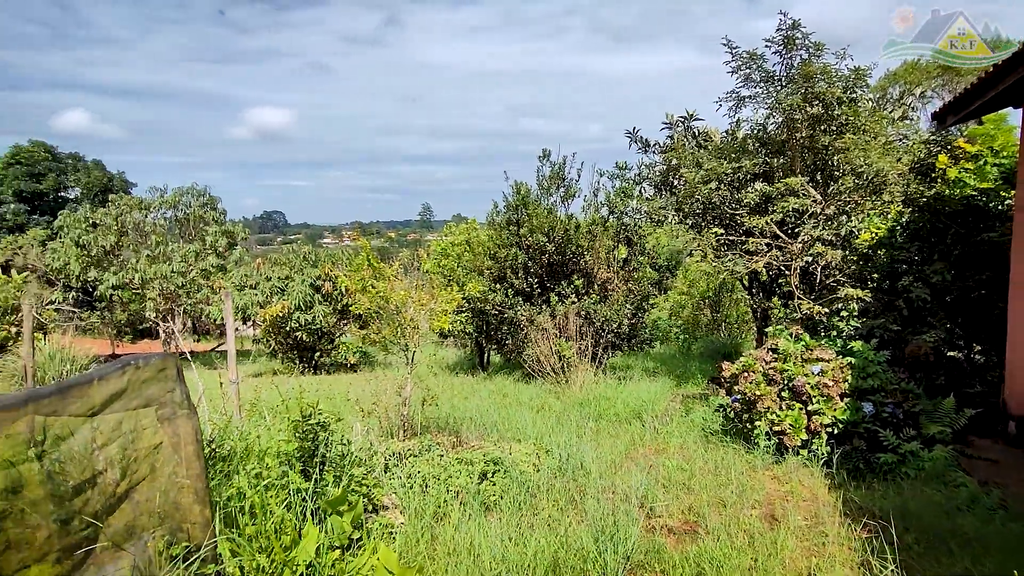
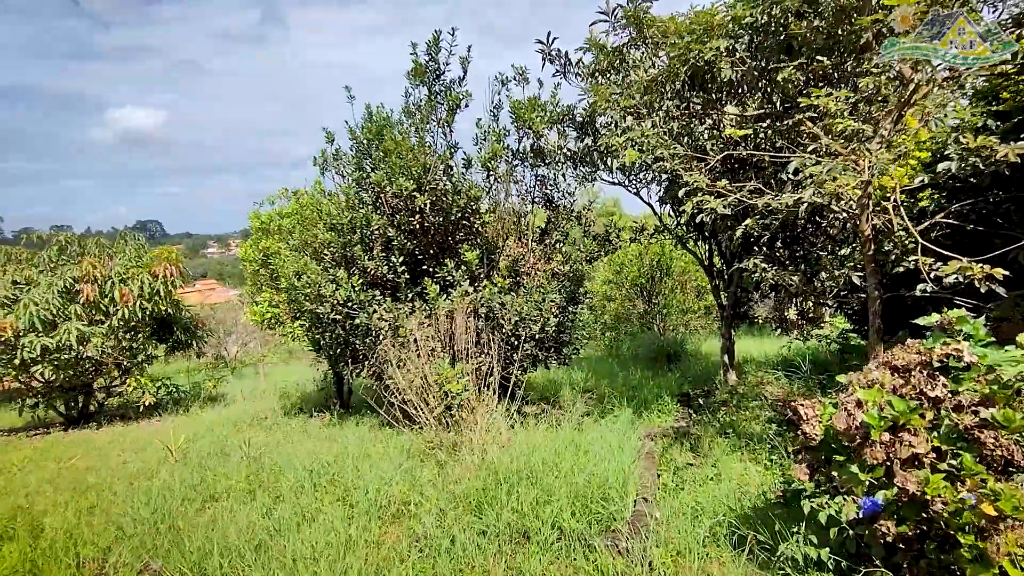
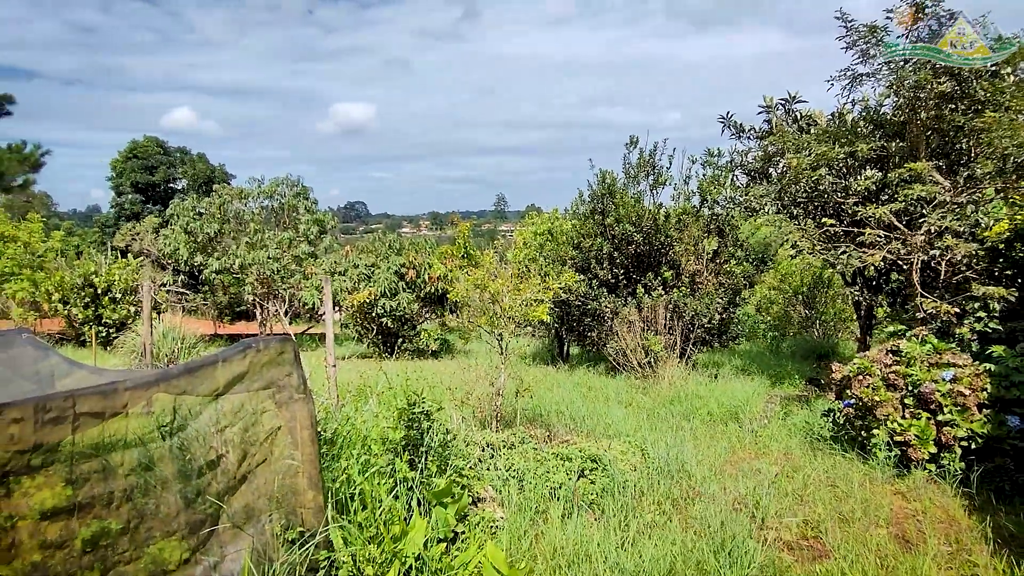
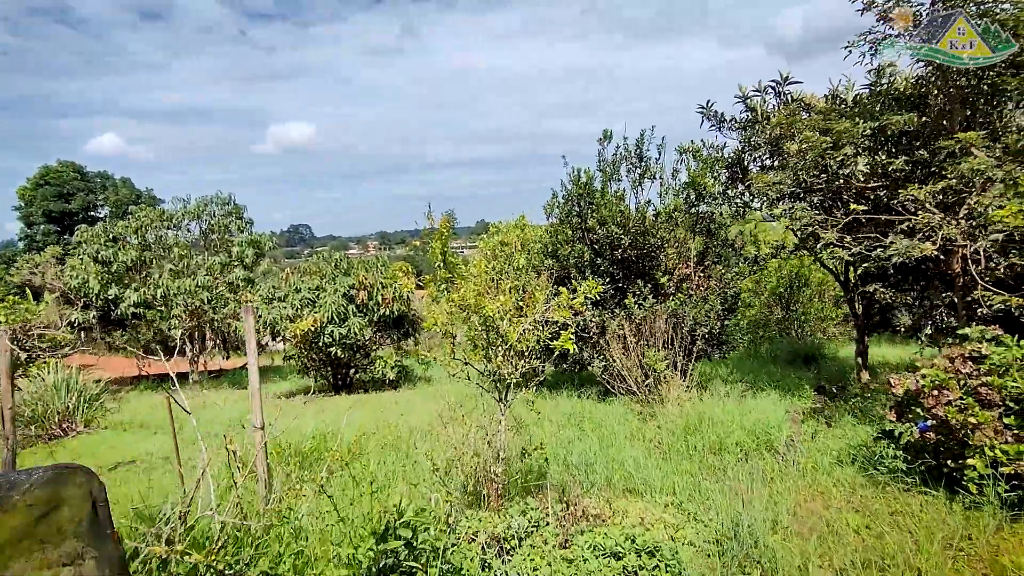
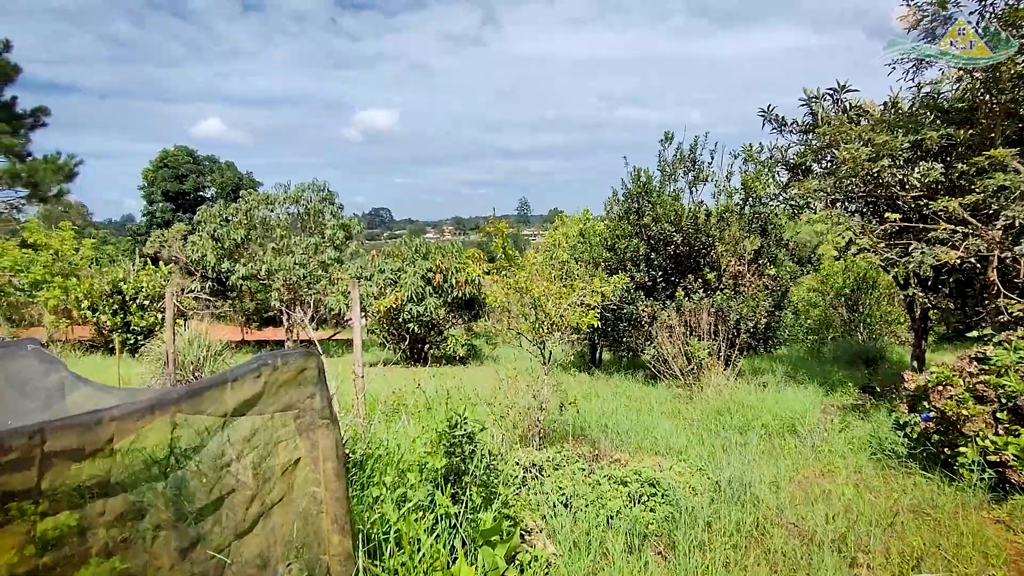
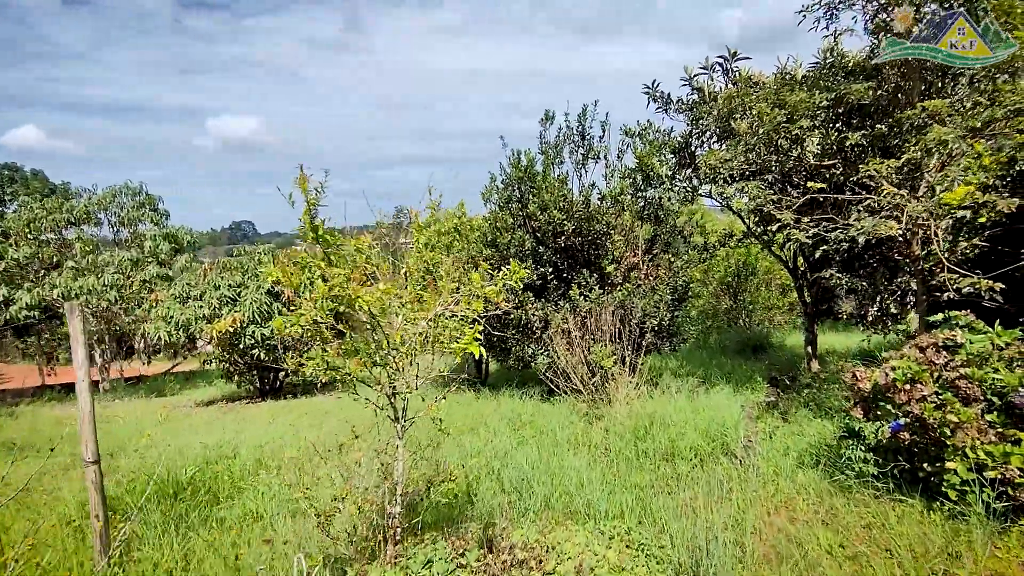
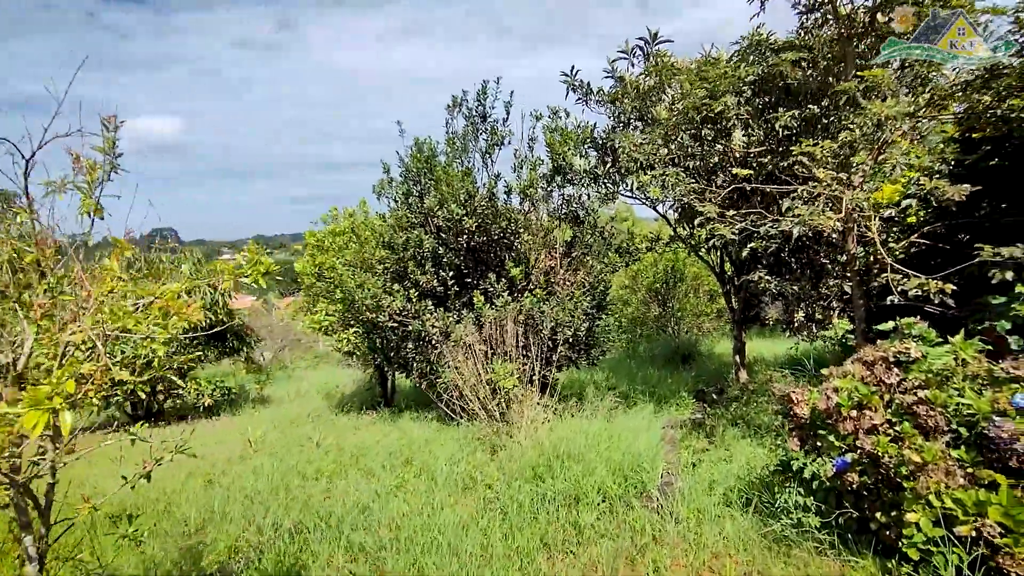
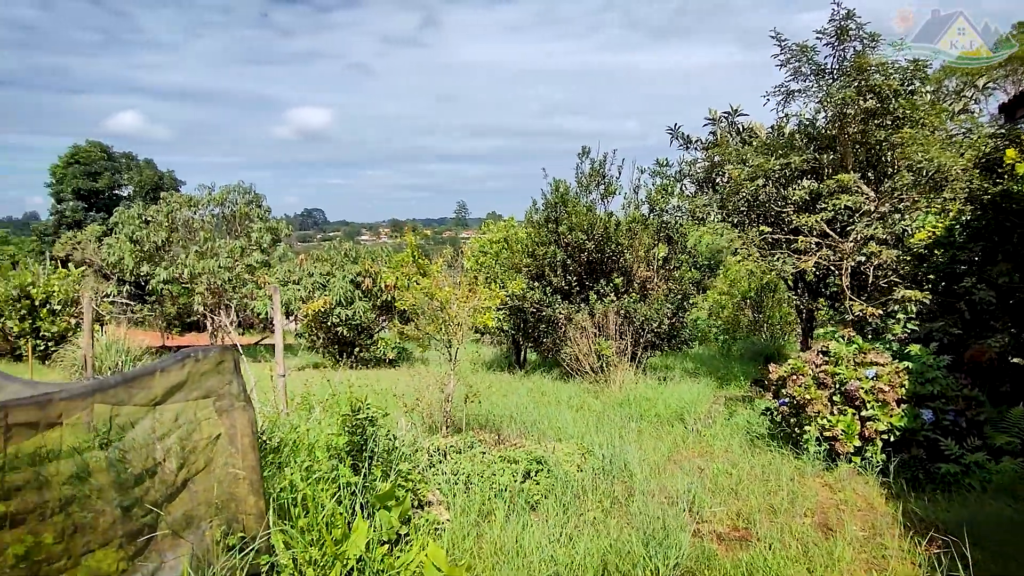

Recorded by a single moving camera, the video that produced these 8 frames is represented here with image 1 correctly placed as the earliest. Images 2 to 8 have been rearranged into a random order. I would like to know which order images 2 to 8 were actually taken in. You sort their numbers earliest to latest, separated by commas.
8, 3, 5, 4, 6, 7, 2
